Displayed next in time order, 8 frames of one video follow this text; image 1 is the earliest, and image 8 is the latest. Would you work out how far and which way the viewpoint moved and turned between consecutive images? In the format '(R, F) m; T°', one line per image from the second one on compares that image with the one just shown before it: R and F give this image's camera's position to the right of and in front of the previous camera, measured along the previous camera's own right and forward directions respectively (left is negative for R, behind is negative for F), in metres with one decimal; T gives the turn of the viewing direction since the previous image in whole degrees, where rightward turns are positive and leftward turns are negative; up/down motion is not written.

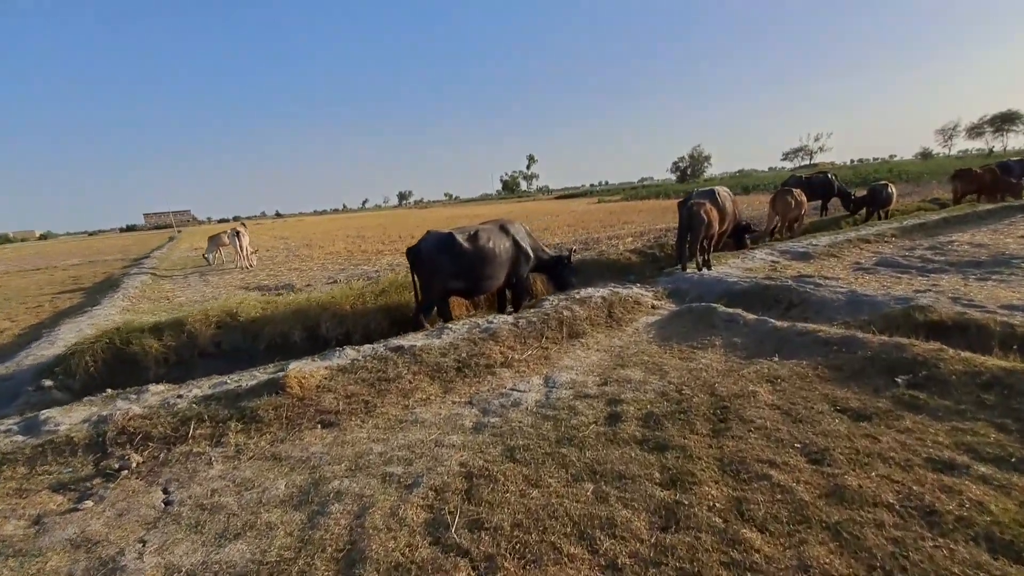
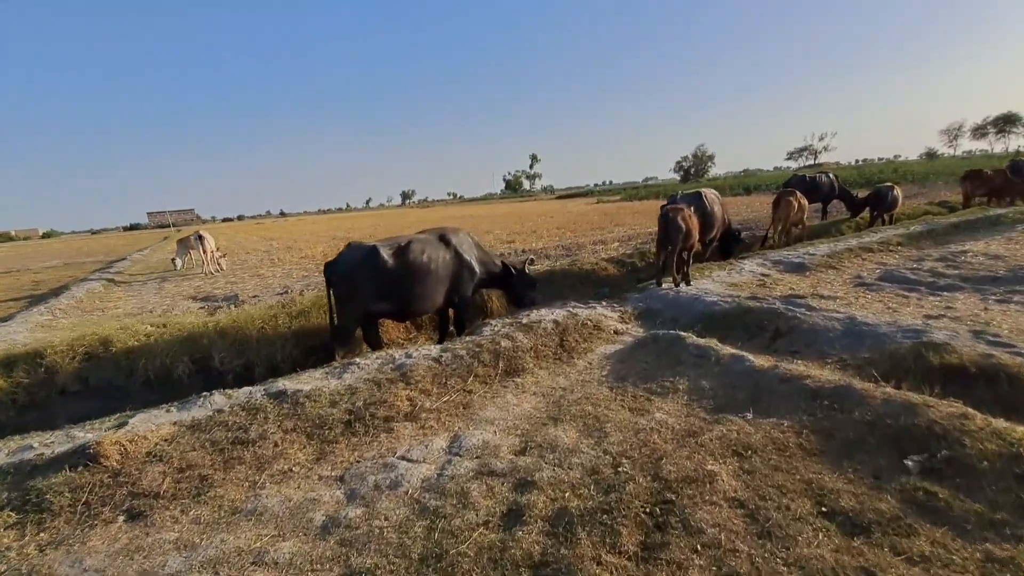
(+1.1, +1.5) m; 0°
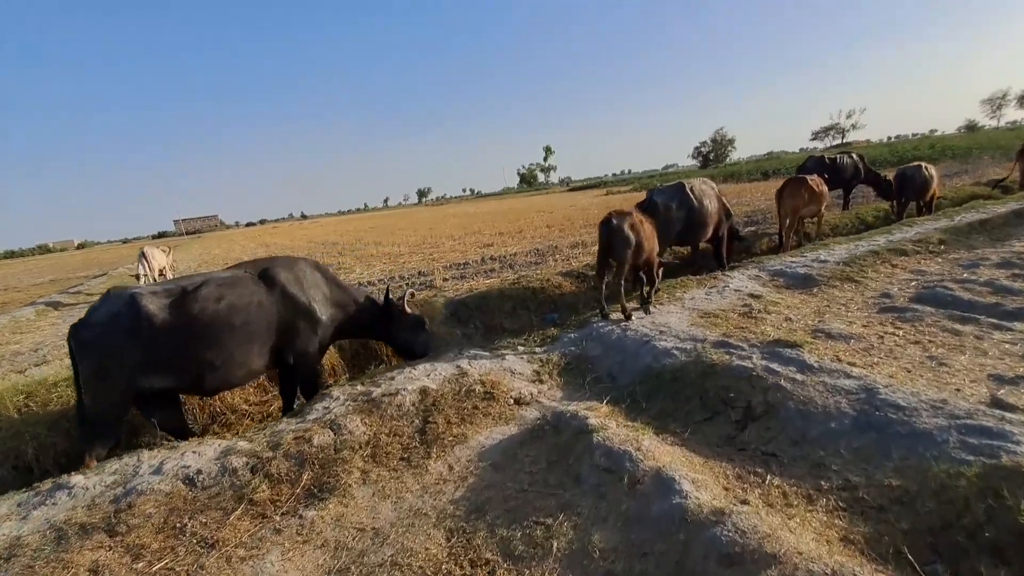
(+1.9, +2.6) m; -3°
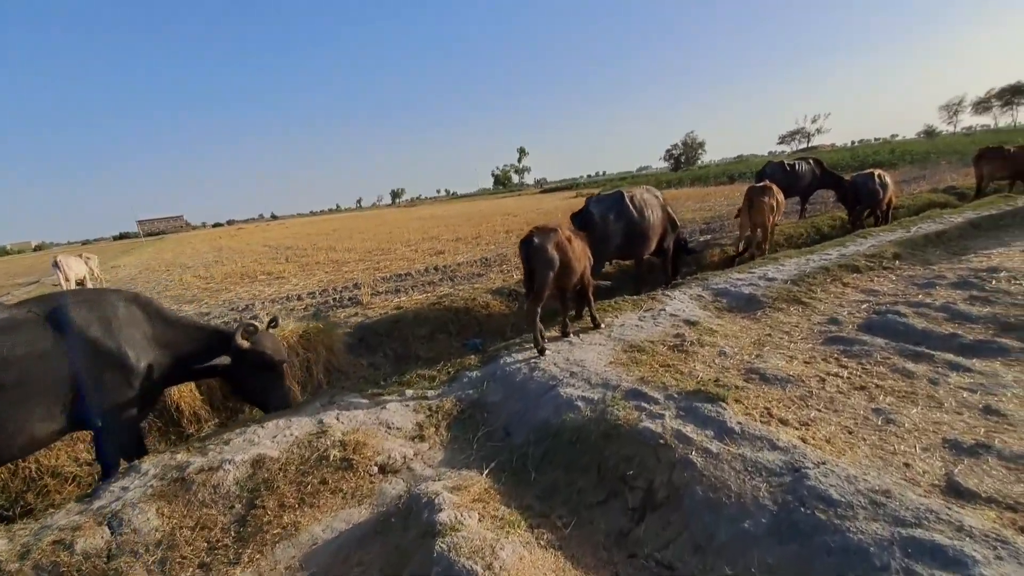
(+1.0, +1.1) m; +3°
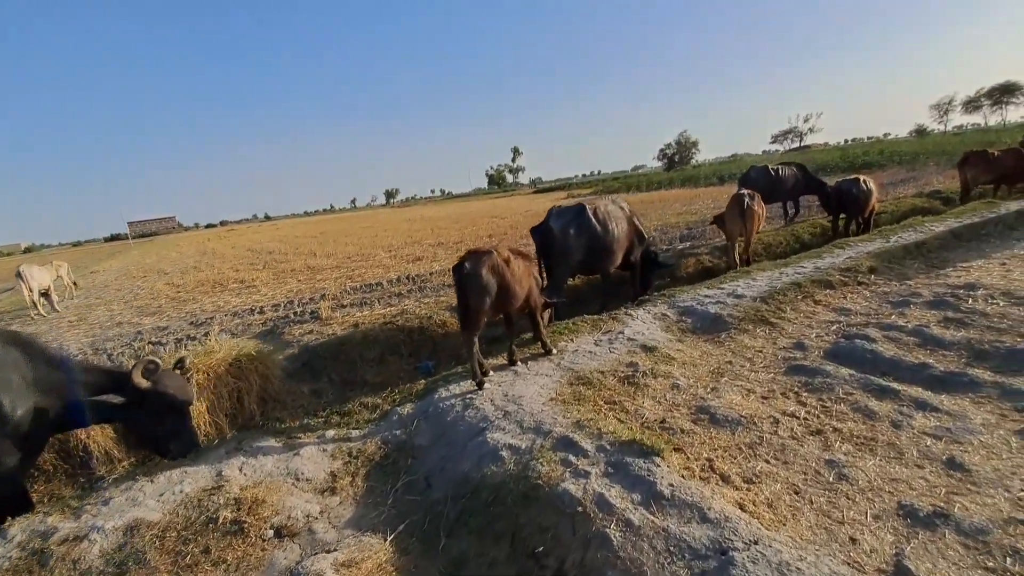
(+0.7, +0.5) m; +1°
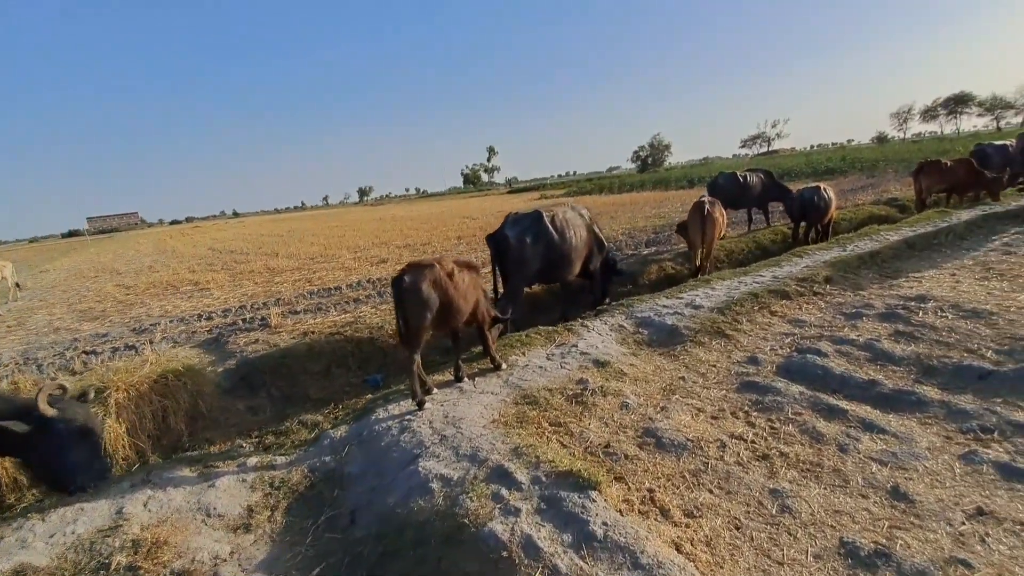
(+0.3, +0.3) m; +3°
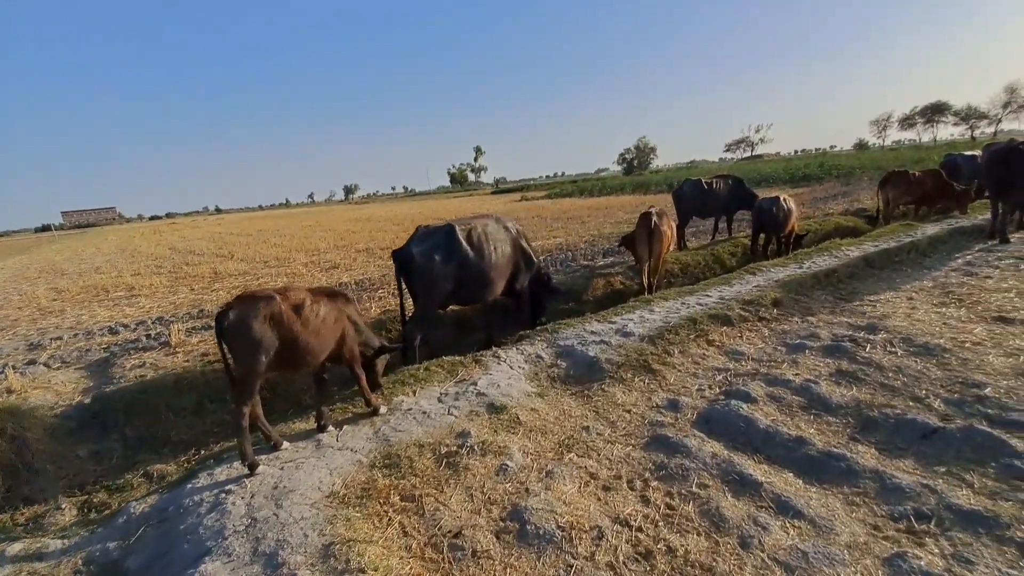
(+1.1, +0.9) m; +1°
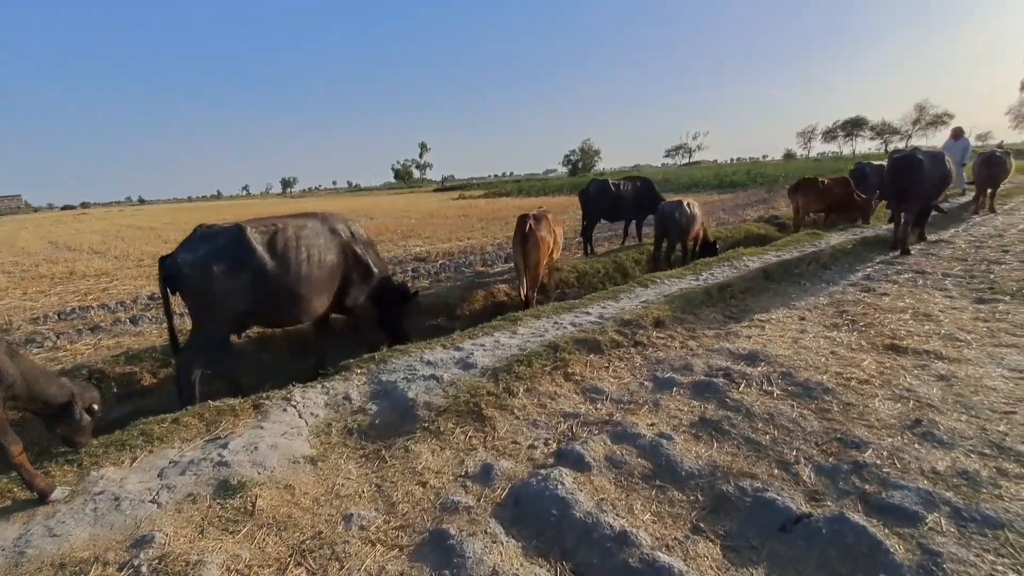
(+1.5, +1.4) m; +6°
